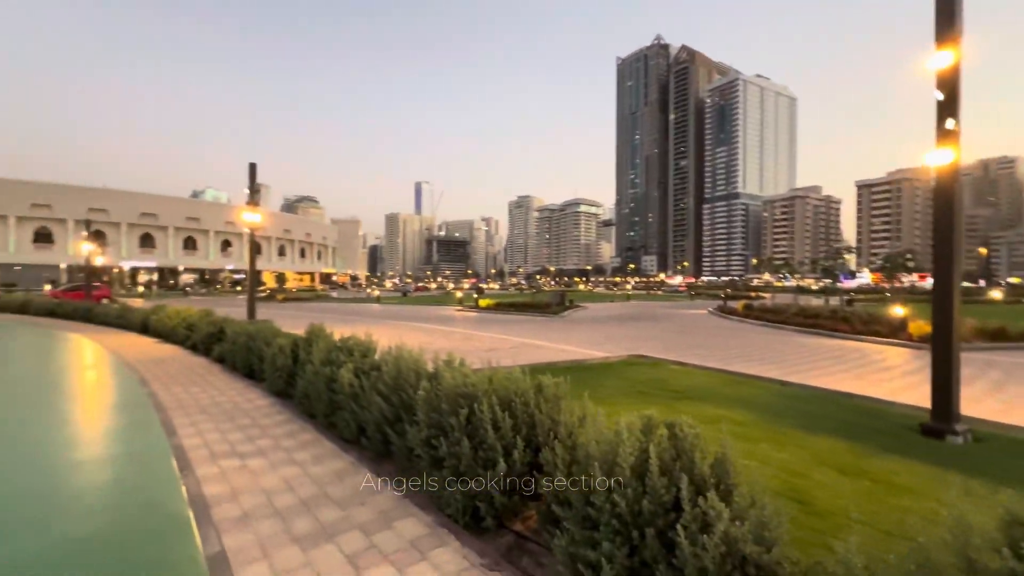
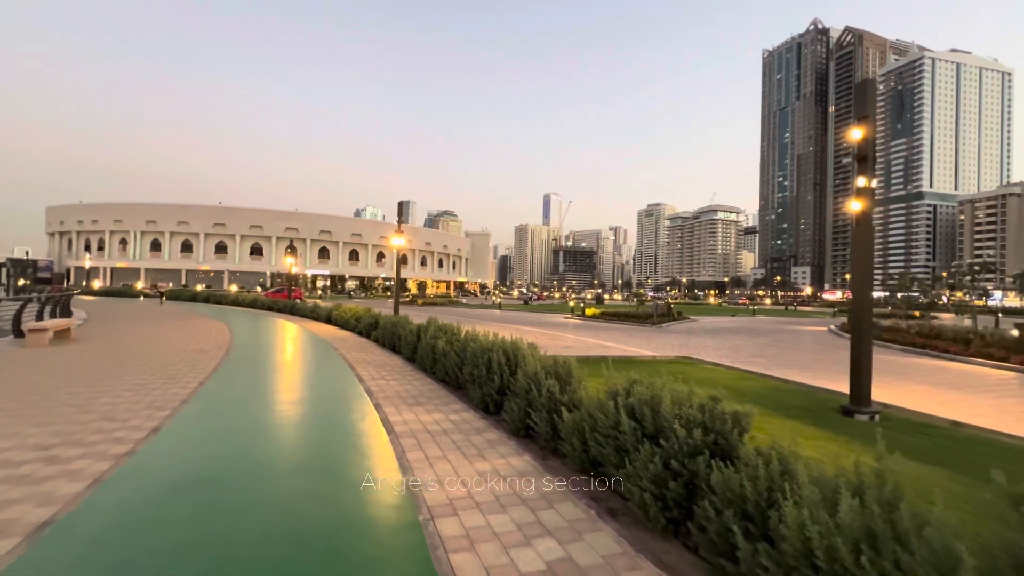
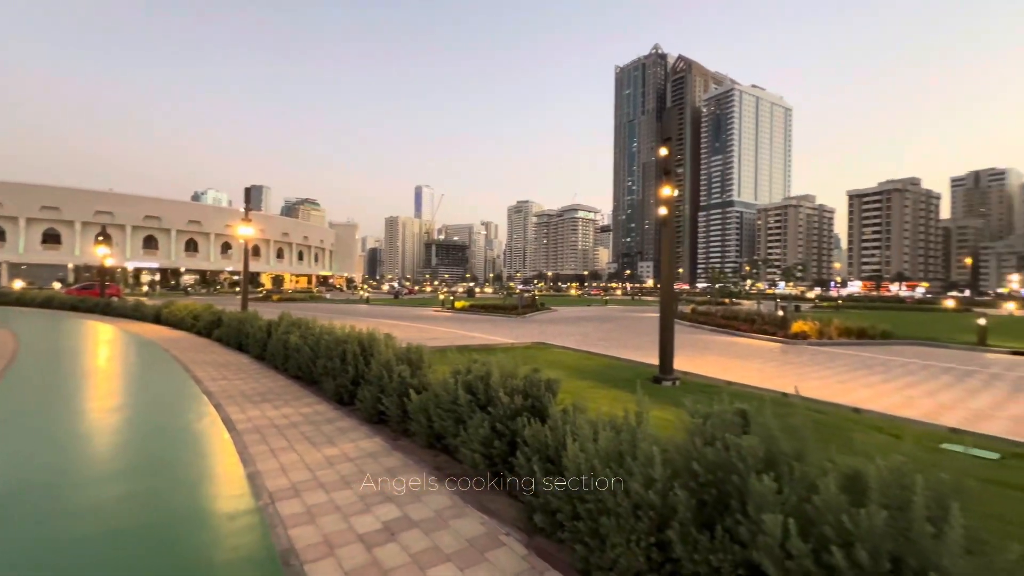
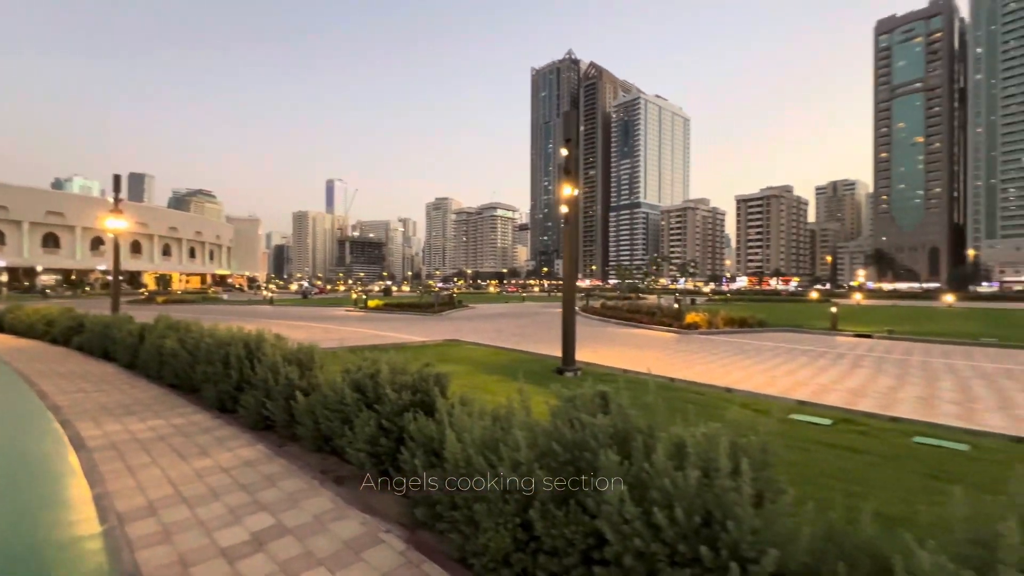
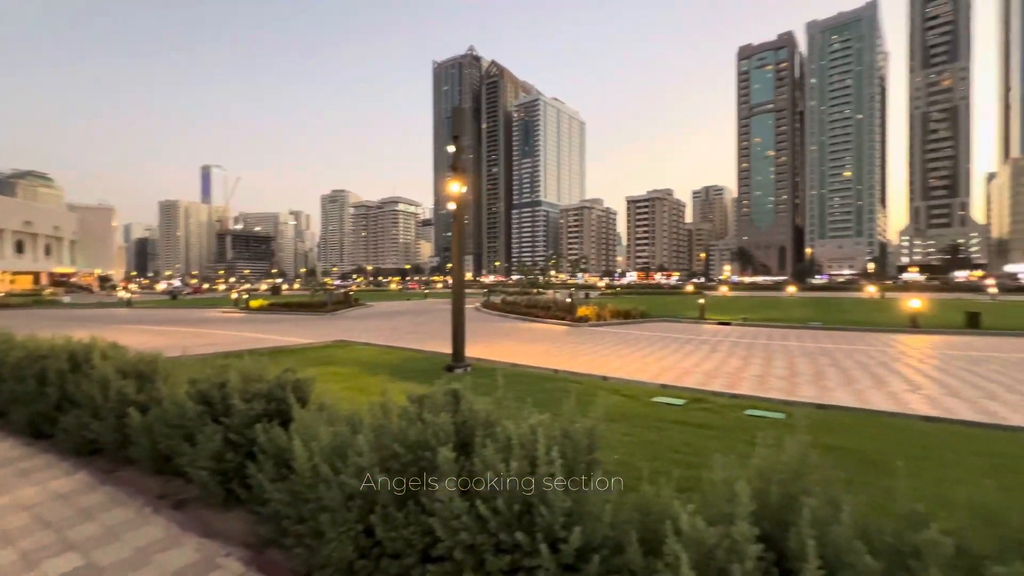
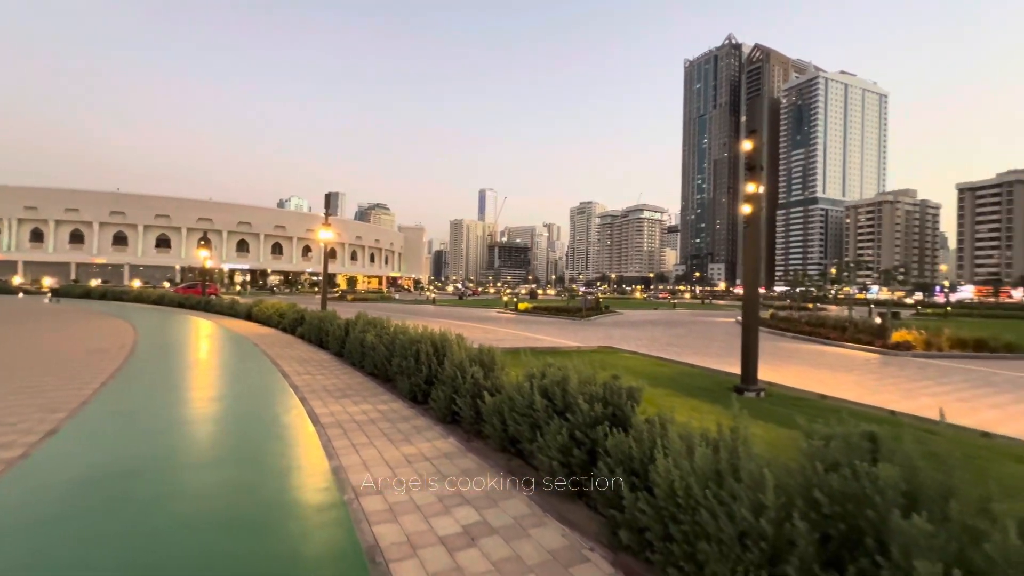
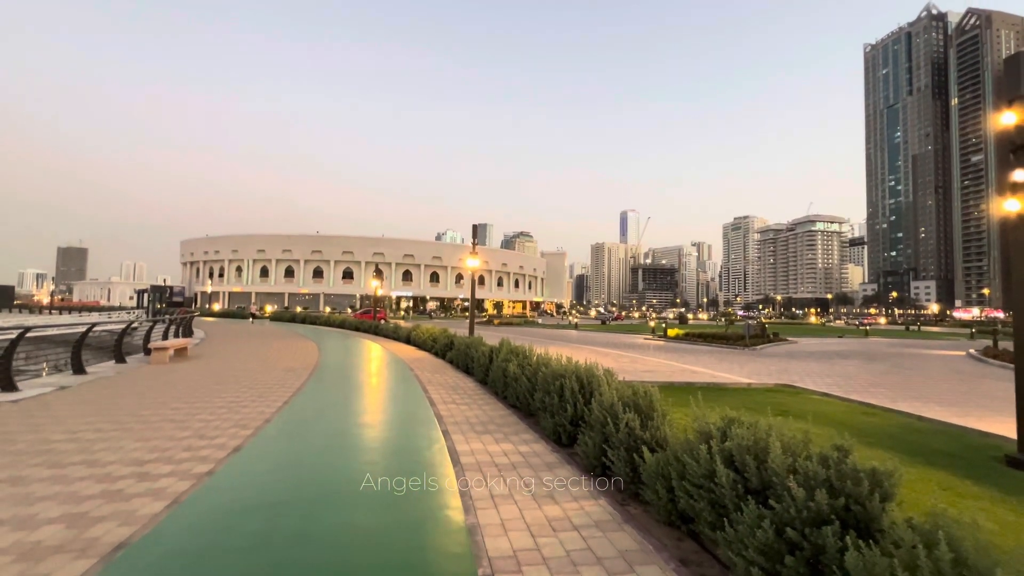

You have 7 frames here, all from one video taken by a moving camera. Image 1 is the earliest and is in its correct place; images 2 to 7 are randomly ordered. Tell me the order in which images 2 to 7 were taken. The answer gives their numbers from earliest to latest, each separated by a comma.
7, 2, 6, 3, 4, 5
